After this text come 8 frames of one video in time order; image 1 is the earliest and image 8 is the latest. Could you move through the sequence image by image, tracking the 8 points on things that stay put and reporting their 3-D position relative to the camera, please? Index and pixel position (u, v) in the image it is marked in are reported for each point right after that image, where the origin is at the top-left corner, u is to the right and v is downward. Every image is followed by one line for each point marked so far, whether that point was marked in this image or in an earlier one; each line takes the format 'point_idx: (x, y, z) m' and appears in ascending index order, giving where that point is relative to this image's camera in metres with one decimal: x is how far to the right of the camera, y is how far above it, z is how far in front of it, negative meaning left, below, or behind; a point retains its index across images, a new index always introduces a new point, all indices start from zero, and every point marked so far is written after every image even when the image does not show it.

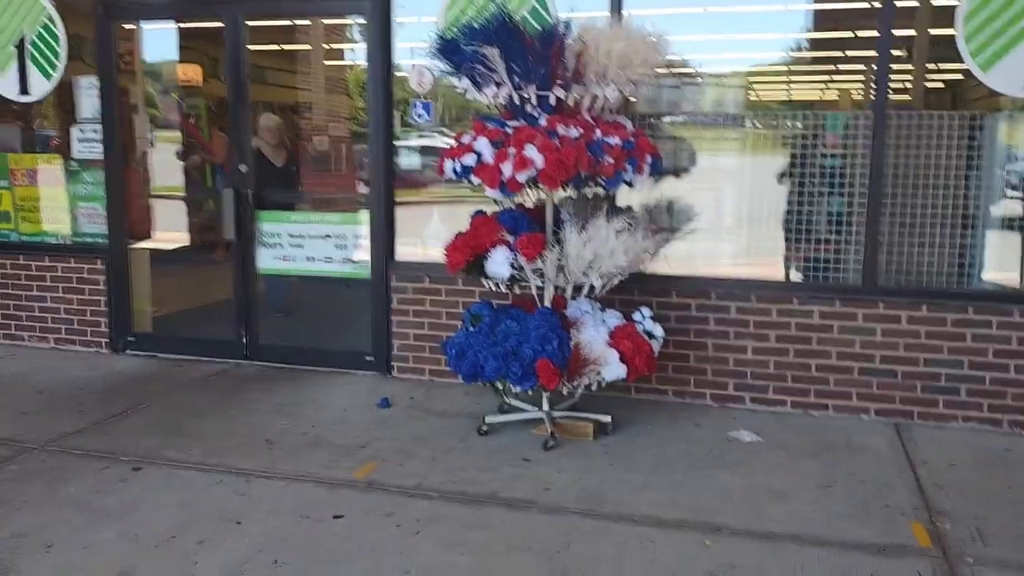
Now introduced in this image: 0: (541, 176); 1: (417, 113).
0: (+0.1, +0.5, +4.0) m
1: (-0.6, +1.1, +5.6) m
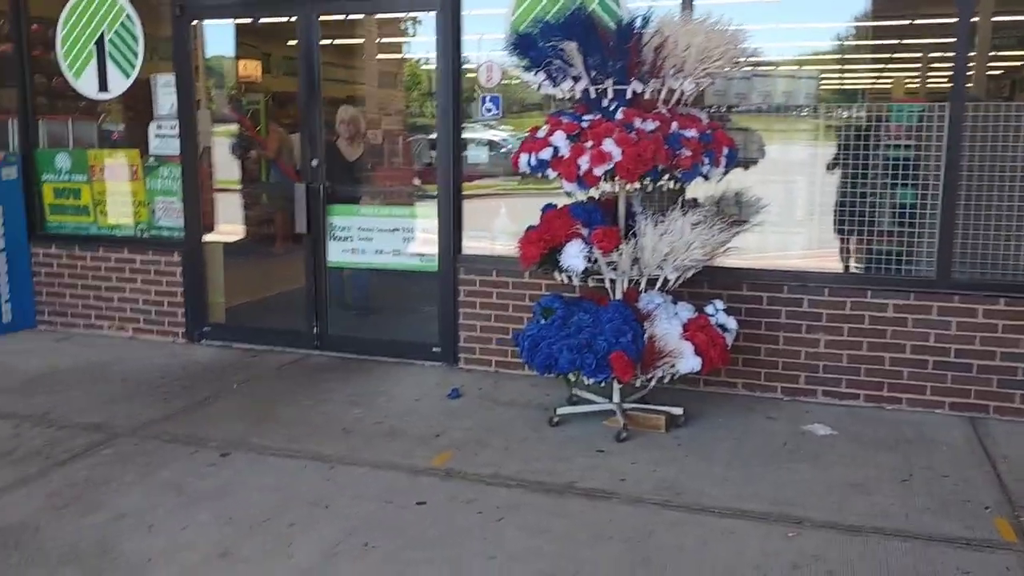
0: (+0.5, +0.5, +4.1) m
1: (-0.2, +1.1, +5.6) m
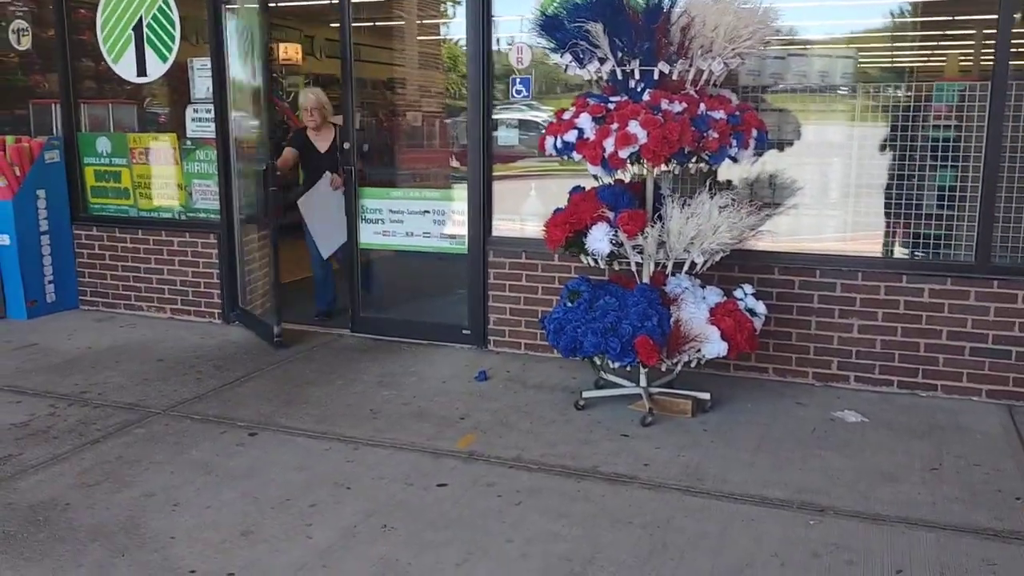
0: (+0.6, +0.6, +4.0) m
1: (0.0, +1.2, +5.6) m
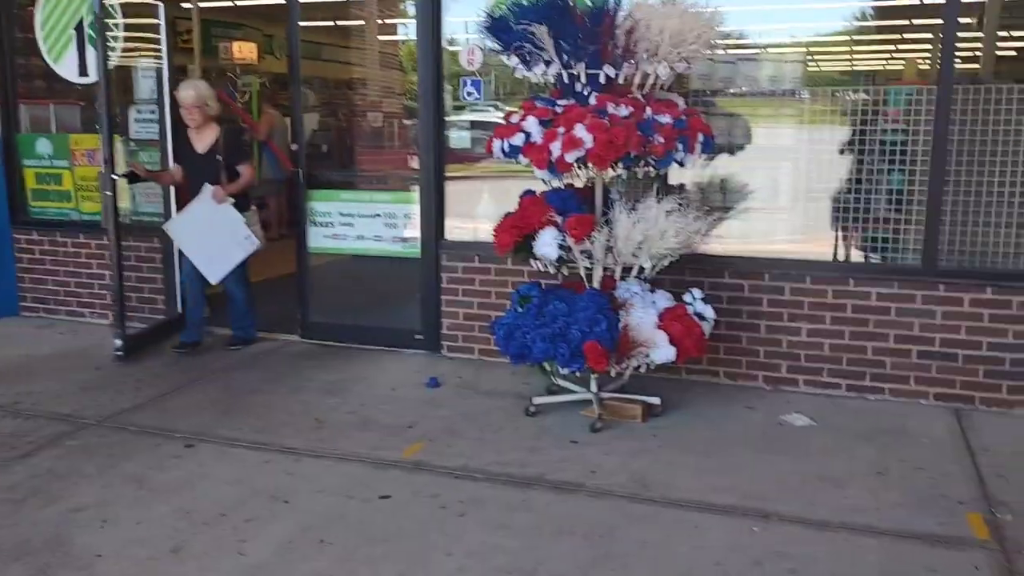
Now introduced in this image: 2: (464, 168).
0: (+0.3, +0.6, +4.0) m
1: (-0.3, +1.2, +5.5) m
2: (-0.3, +0.8, +5.6) m
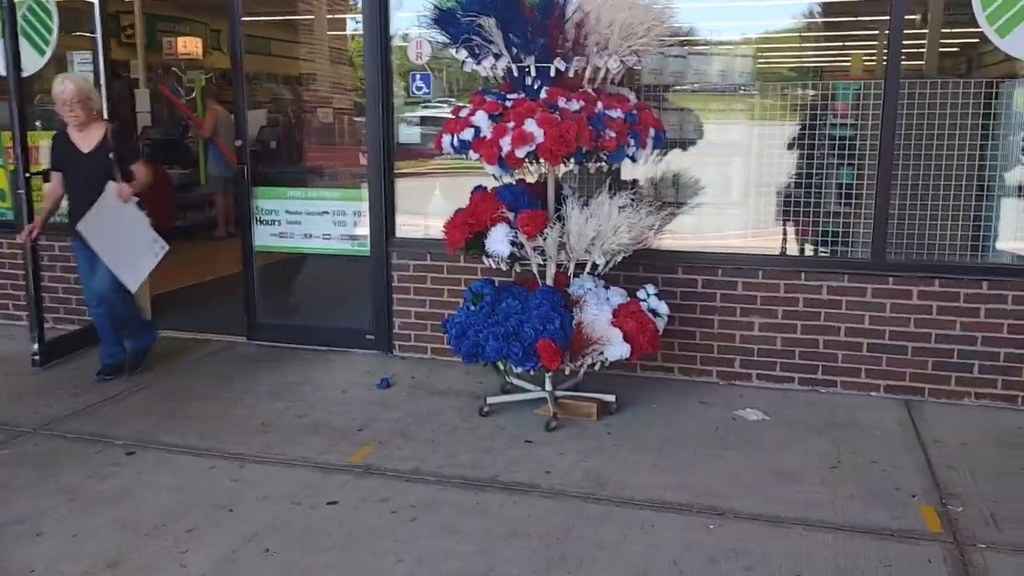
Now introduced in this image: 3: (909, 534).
0: (+0.1, +0.6, +3.9) m
1: (-0.6, +1.2, +5.4) m
2: (-0.6, +0.8, +5.5) m
3: (+1.5, -0.9, +3.3) m
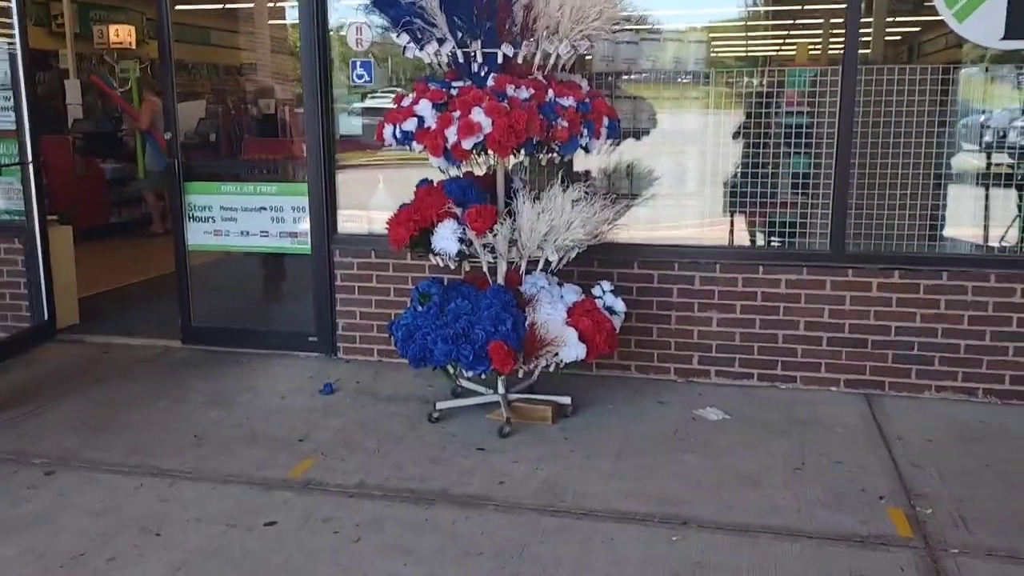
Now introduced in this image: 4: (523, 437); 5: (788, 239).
0: (-0.1, +0.6, +3.7) m
1: (-0.9, +1.2, +5.2) m
2: (-0.9, +0.8, +5.3) m
3: (+1.3, -0.9, +3.2) m
4: (+0.1, -0.7, +4.1) m
5: (+1.5, +0.3, +4.8) m
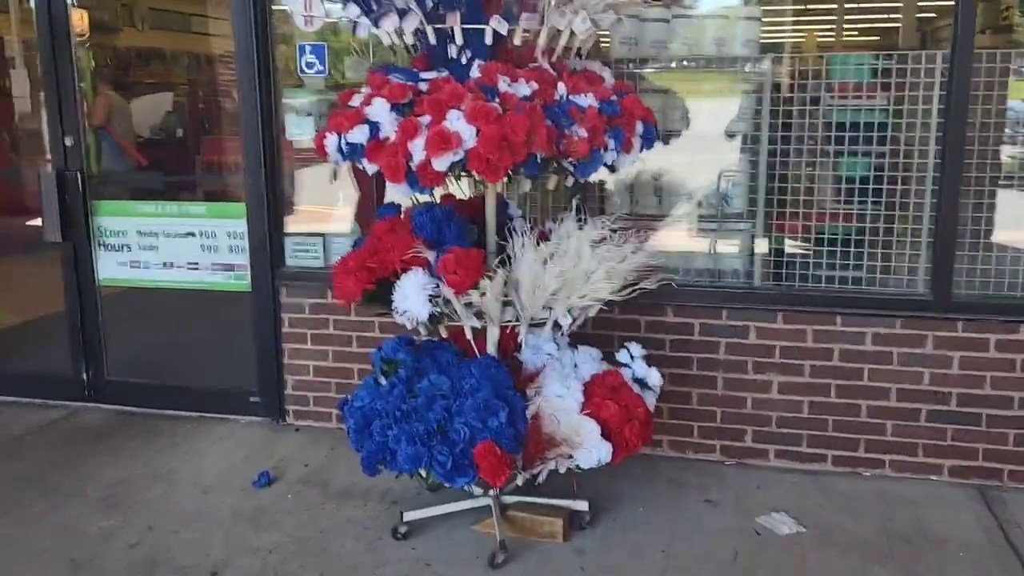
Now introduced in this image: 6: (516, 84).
0: (-0.1, +0.4, +2.5) m
1: (-0.9, +1.0, +4.0) m
2: (-0.9, +0.5, +4.1) m
3: (+1.3, -1.1, +2.0) m
4: (0.0, -0.9, +3.0) m
5: (+1.5, 0.0, +3.6) m
6: (0.0, +0.6, +2.6) m
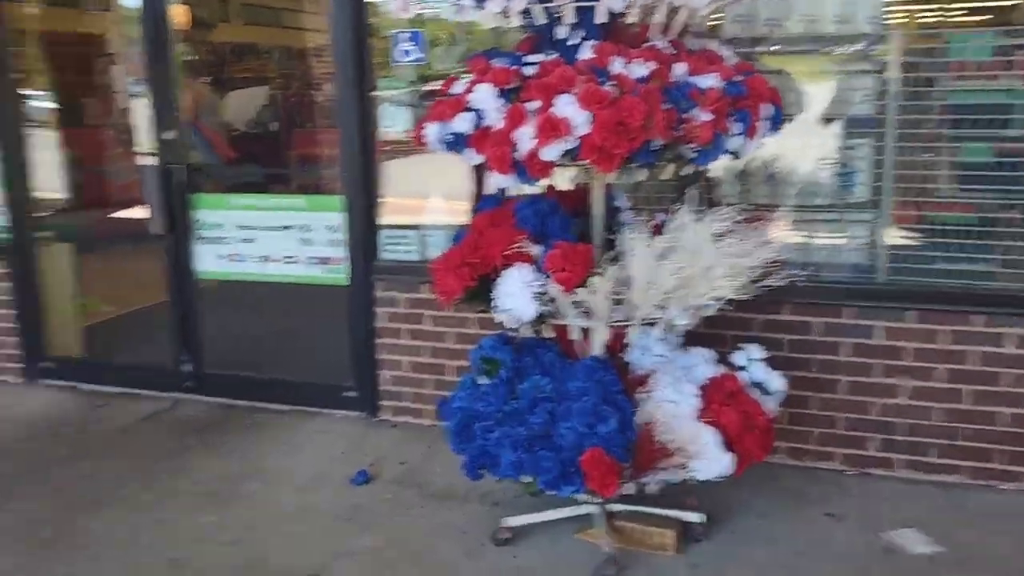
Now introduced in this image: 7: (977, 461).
0: (+0.2, +0.4, +2.3) m
1: (-0.5, +1.0, +3.9) m
2: (-0.5, +0.6, +4.0) m
3: (+1.5, -1.1, +1.7) m
4: (+0.4, -0.9, +2.8) m
5: (+1.9, 0.0, +3.3) m
6: (+0.3, +0.6, +2.4) m
7: (+1.7, -0.6, +3.4) m
